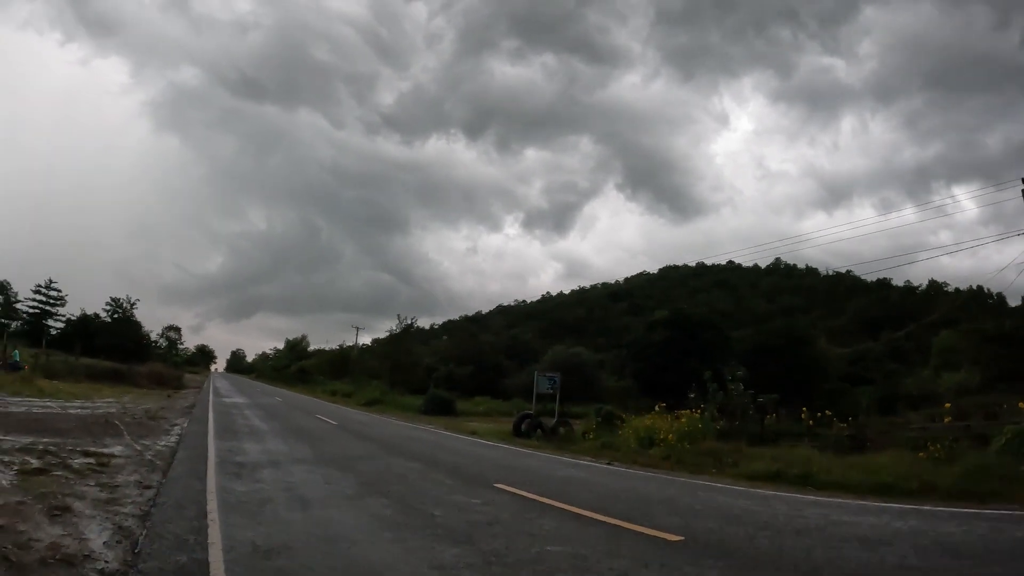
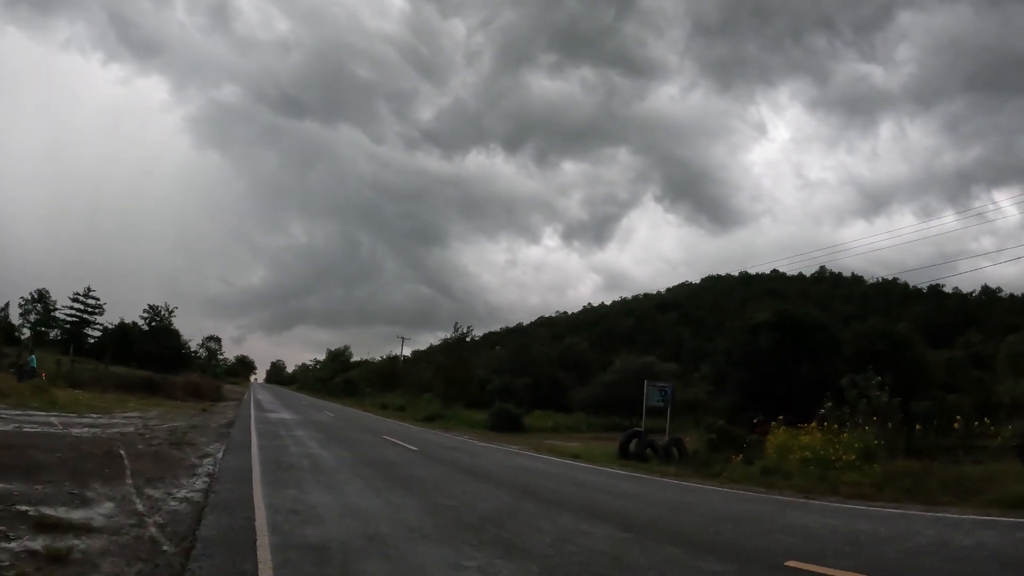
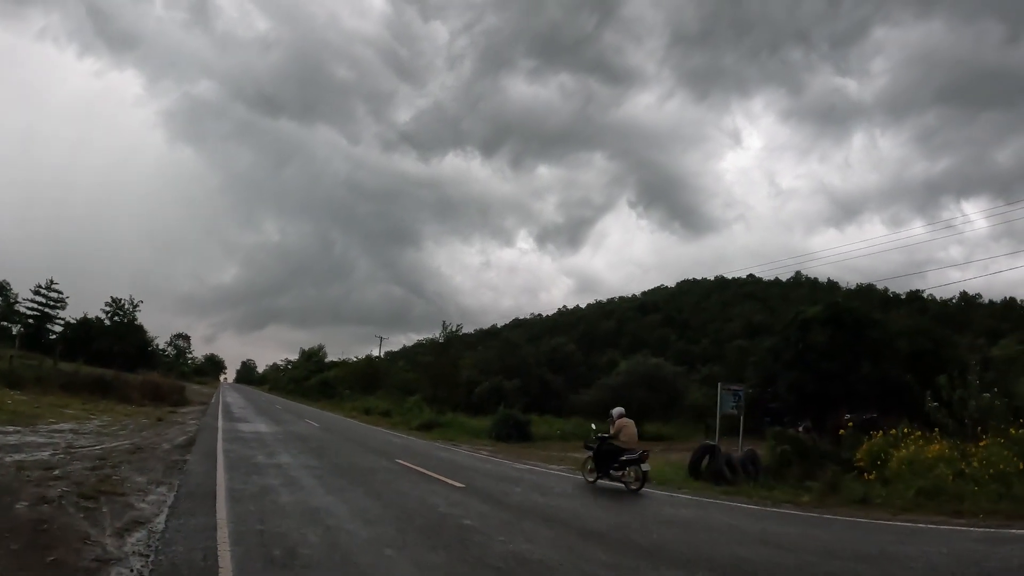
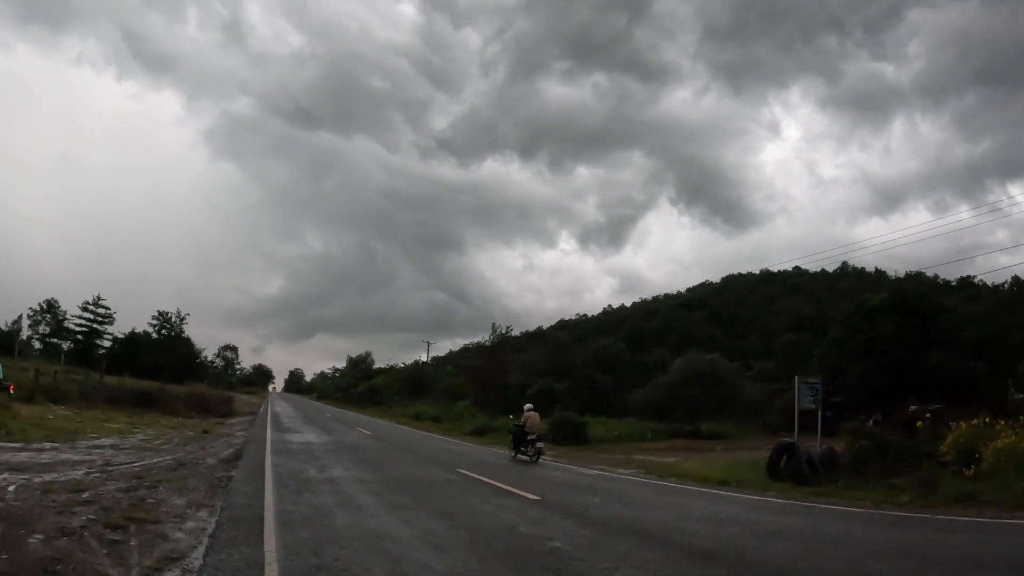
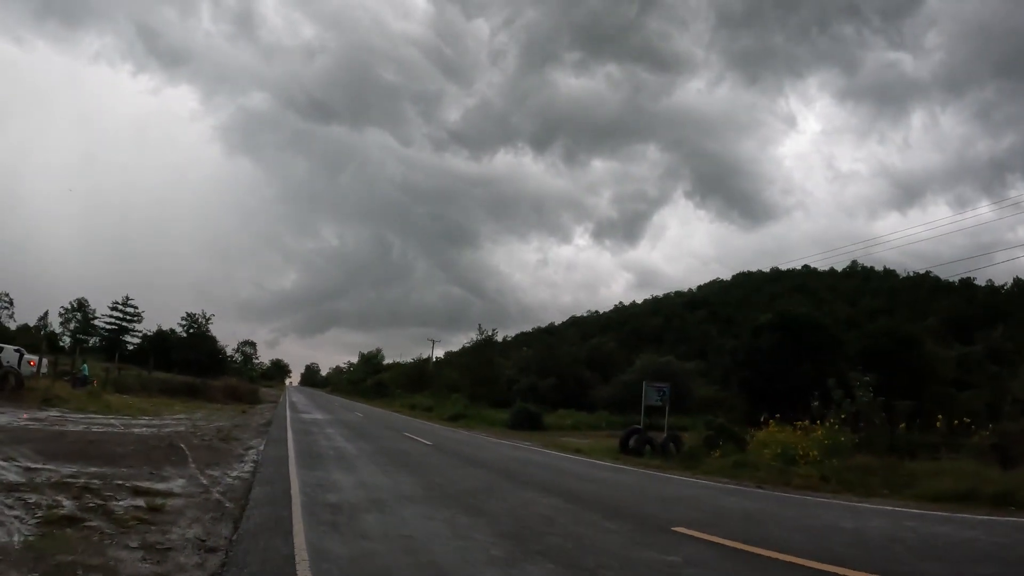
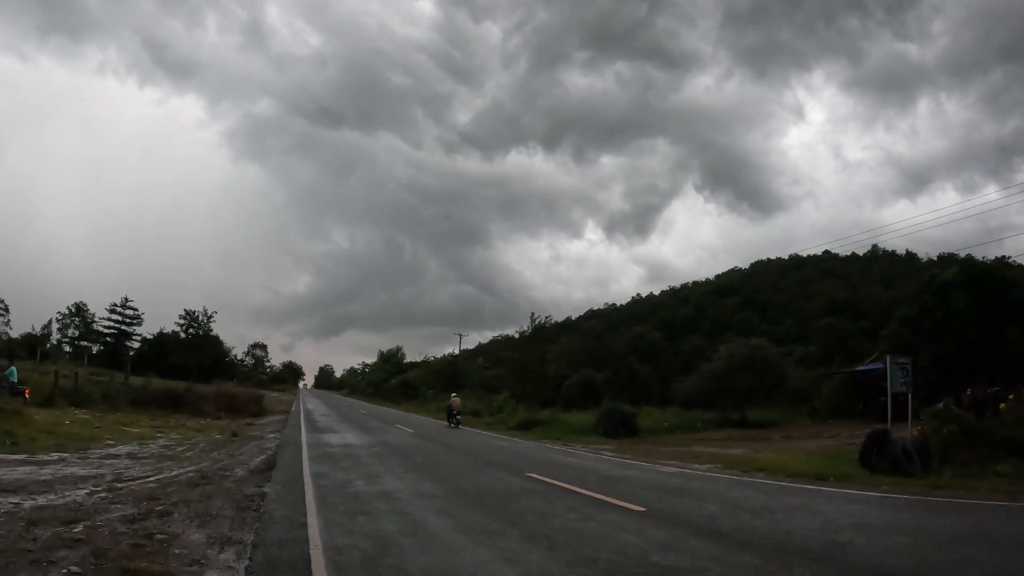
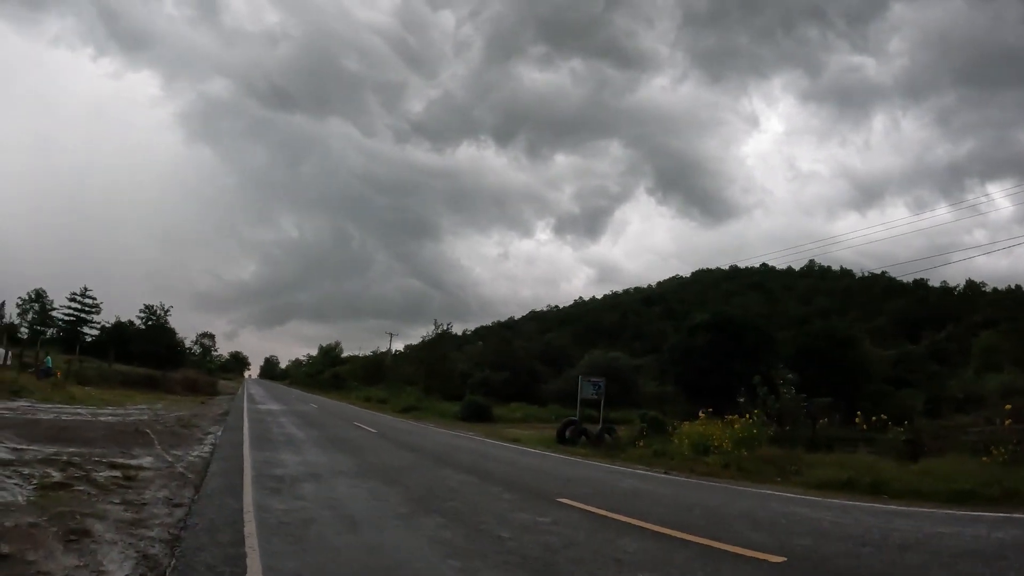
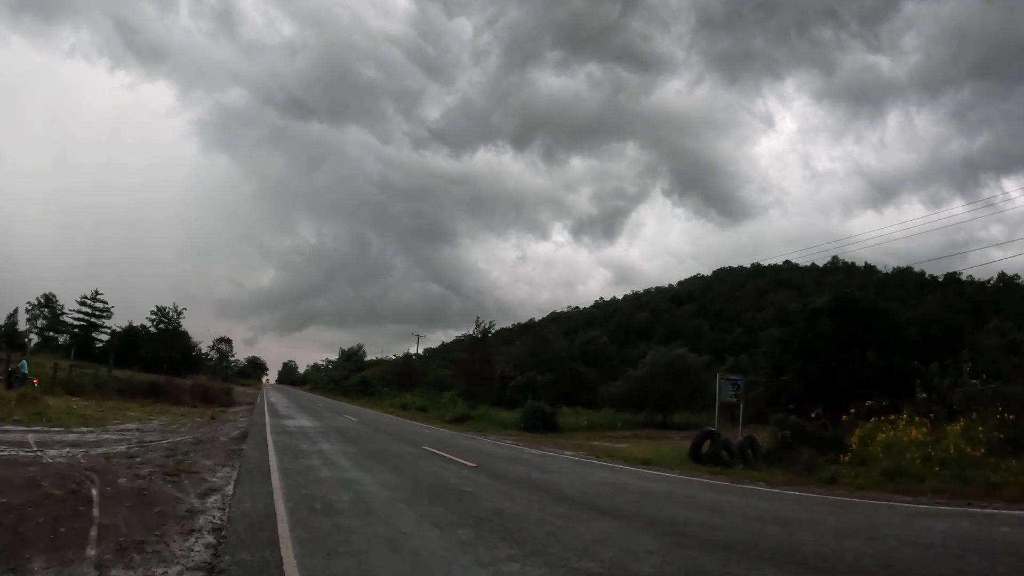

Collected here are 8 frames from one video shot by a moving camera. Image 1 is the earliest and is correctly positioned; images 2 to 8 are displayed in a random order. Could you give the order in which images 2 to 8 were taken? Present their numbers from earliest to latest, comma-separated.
7, 5, 2, 8, 3, 4, 6
